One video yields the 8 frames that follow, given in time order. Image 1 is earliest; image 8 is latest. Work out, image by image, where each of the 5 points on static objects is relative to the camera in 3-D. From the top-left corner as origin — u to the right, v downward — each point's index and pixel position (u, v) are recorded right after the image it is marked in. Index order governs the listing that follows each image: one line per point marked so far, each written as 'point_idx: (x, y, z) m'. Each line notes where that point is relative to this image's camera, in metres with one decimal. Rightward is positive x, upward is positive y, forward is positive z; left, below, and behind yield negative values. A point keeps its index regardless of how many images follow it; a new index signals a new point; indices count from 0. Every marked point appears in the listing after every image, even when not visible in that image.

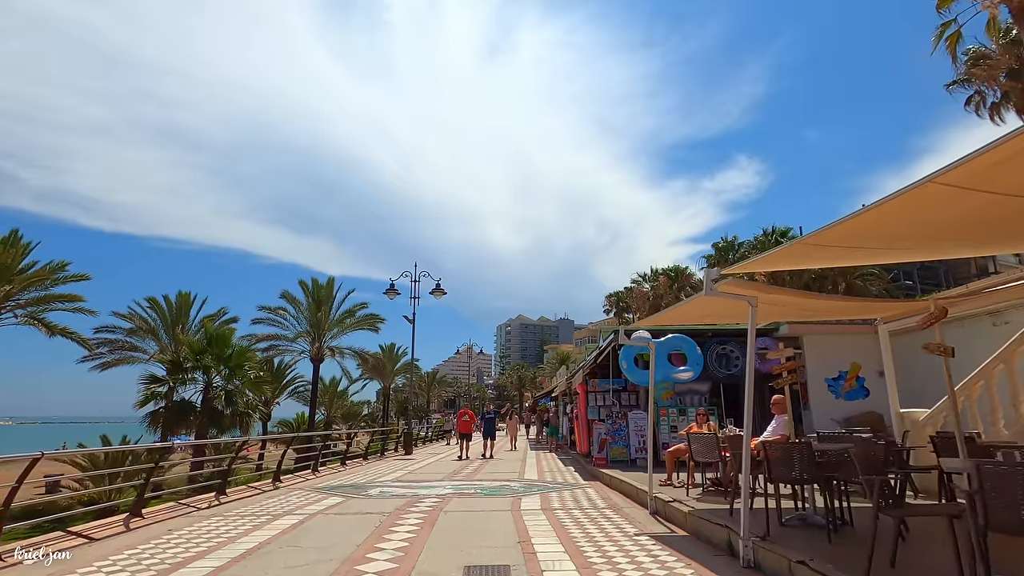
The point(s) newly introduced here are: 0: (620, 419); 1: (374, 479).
0: (+2.5, -3.0, +12.9) m
1: (-3.1, -4.2, +12.4) m
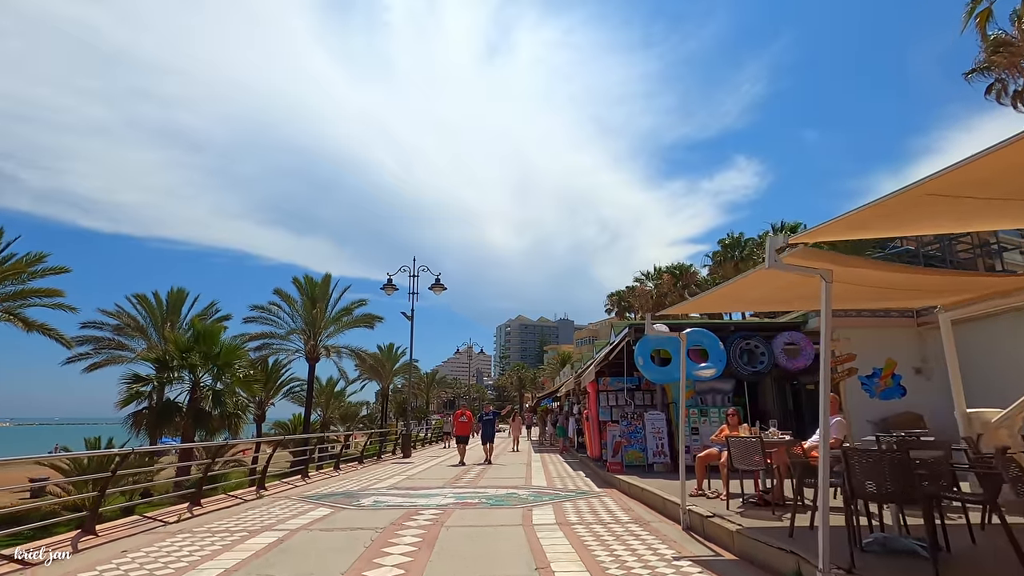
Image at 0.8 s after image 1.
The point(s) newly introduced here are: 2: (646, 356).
0: (+2.6, -2.8, +11.9) m
1: (-2.9, -4.0, +11.4) m
2: (+2.8, -1.4, +11.9) m
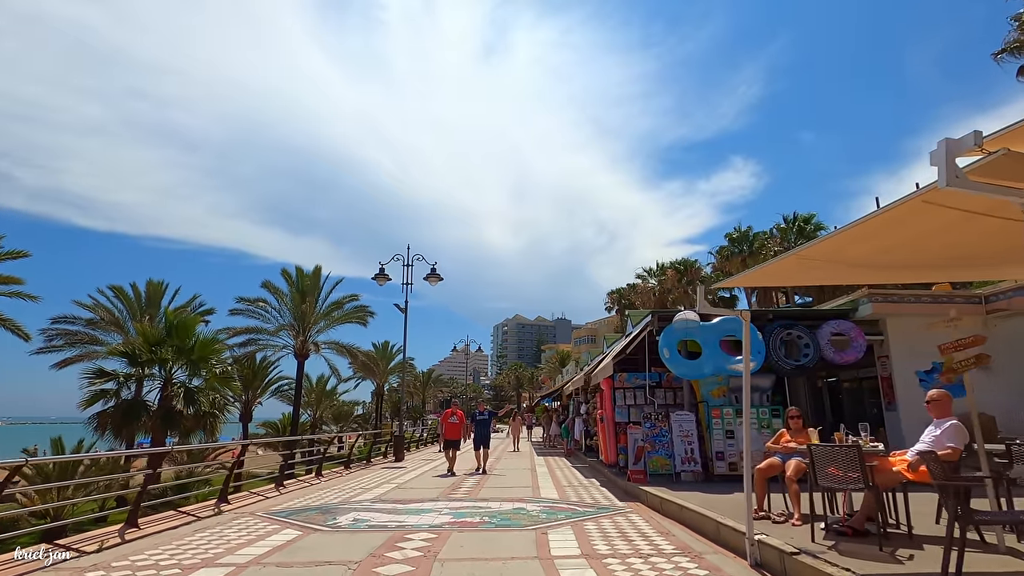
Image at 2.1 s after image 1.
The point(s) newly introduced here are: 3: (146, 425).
0: (+2.7, -2.5, +10.3) m
1: (-2.8, -3.6, +9.8) m
2: (+2.9, -1.1, +10.3) m
3: (-10.7, -4.0, +16.3) m
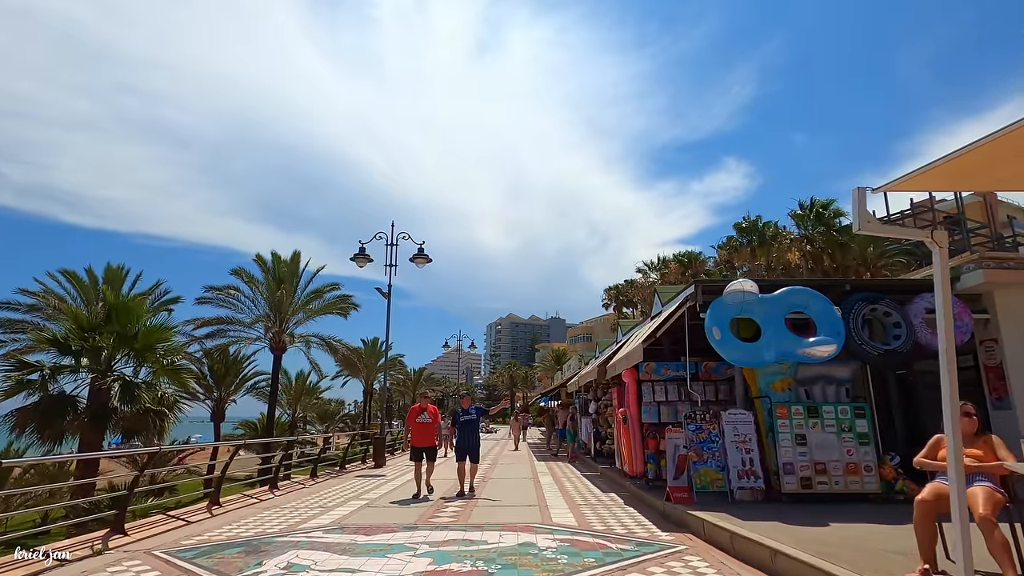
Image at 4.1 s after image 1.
0: (+2.8, -1.9, +8.0) m
1: (-2.8, -3.1, +7.3) m
2: (+3.0, -0.6, +7.9) m
3: (-10.7, -3.4, +13.8) m
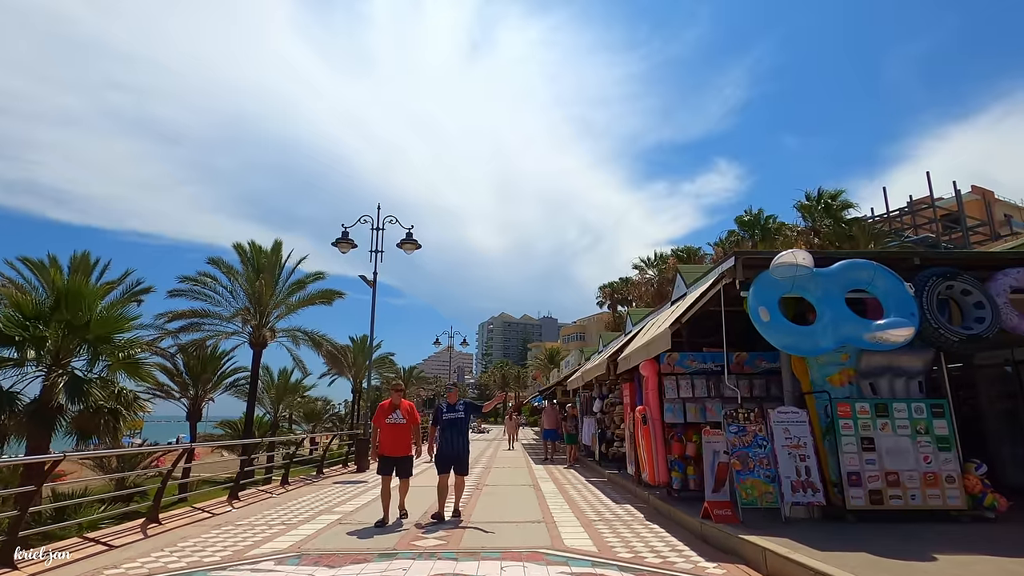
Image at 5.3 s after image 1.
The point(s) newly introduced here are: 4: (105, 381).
0: (+2.8, -1.6, +6.6) m
1: (-2.8, -2.7, +5.9) m
2: (+3.0, -0.2, +6.5) m
3: (-10.8, -3.0, +12.2) m
4: (-9.6, -2.2, +13.3) m
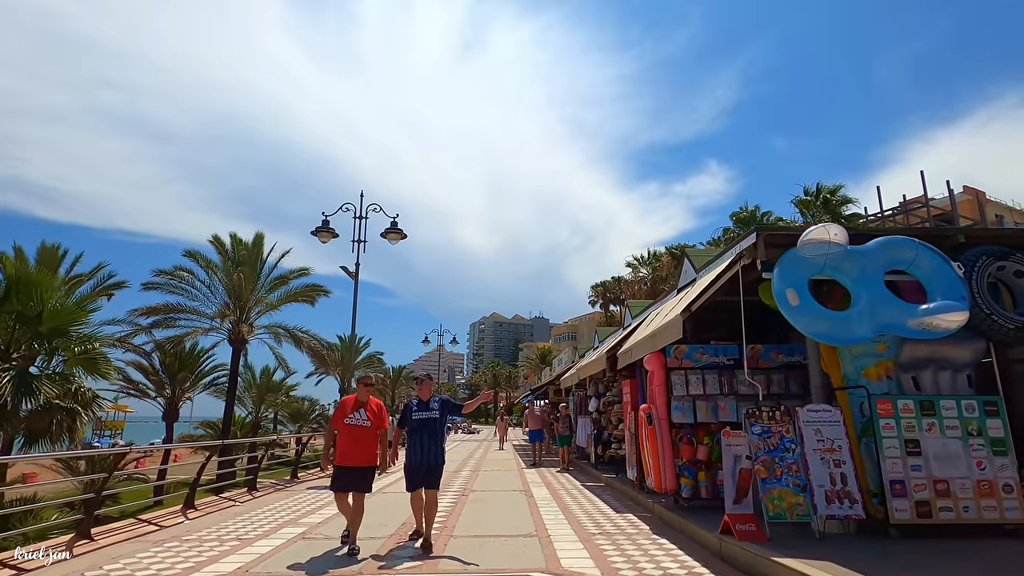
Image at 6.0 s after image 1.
0: (+2.7, -1.4, +5.7) m
1: (-2.9, -2.5, +4.9) m
2: (+2.9, 0.0, +5.7) m
3: (-11.0, -2.7, +11.1) m
4: (-9.8, -1.9, +12.2) m
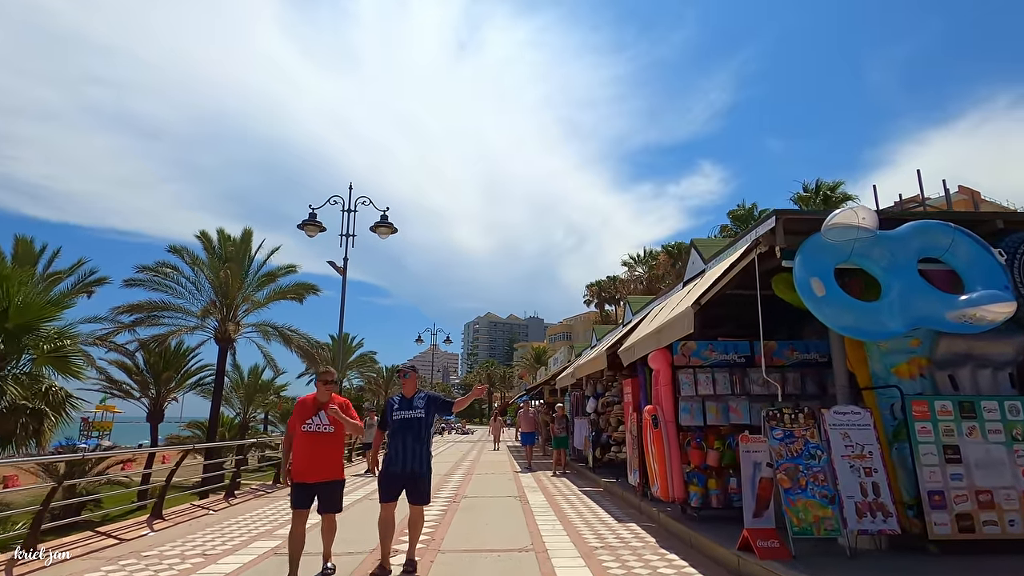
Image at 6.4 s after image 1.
0: (+2.6, -1.3, +5.1) m
1: (-2.9, -2.4, +4.3) m
2: (+2.9, +0.1, +5.1) m
3: (-11.1, -2.6, +10.4) m
4: (-9.9, -1.8, +11.5) m
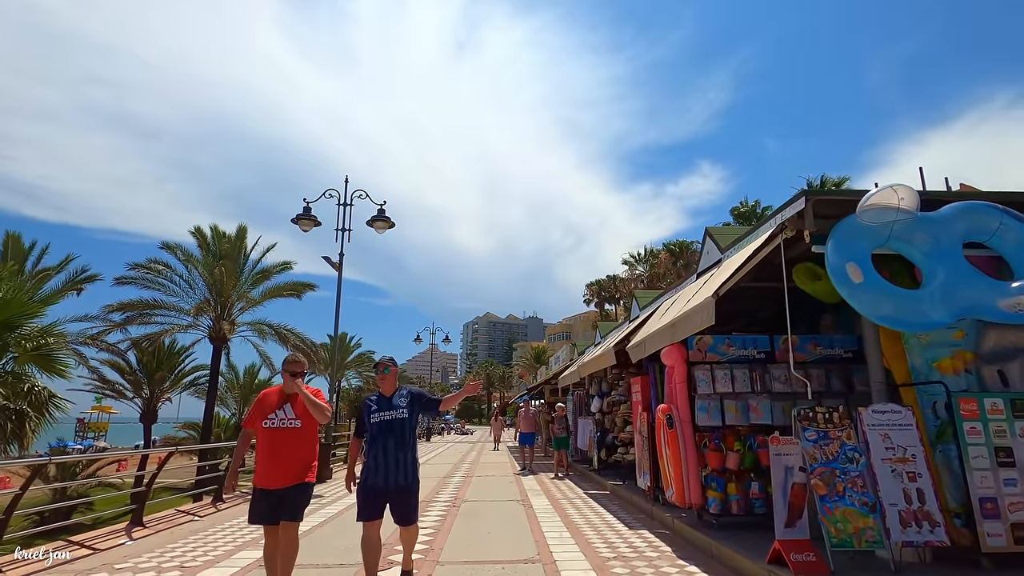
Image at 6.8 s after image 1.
0: (+2.7, -1.2, +4.7) m
1: (-2.9, -2.3, +3.8) m
2: (+2.9, +0.2, +4.7) m
3: (-11.0, -2.5, +9.9) m
4: (-9.9, -1.7, +11.1) m
